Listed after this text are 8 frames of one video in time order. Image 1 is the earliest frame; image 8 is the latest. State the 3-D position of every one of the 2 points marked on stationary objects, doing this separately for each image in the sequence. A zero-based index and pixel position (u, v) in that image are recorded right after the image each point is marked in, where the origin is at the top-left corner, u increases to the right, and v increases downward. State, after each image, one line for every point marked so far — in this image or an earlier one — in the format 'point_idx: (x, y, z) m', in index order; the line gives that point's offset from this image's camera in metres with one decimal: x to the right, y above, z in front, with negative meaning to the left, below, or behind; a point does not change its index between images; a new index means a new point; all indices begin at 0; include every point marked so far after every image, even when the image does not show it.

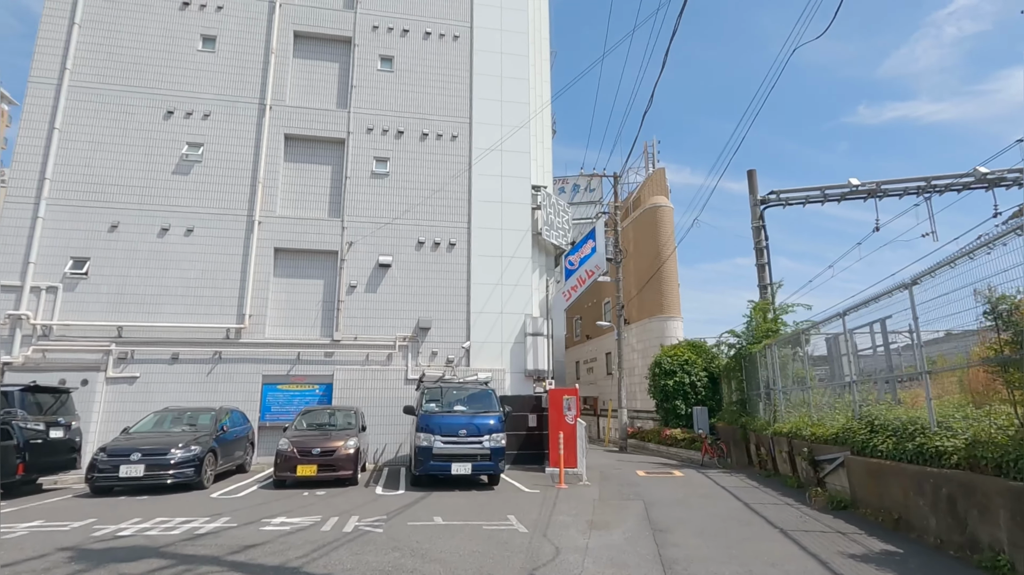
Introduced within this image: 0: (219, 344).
0: (-7.9, -1.5, +14.4) m
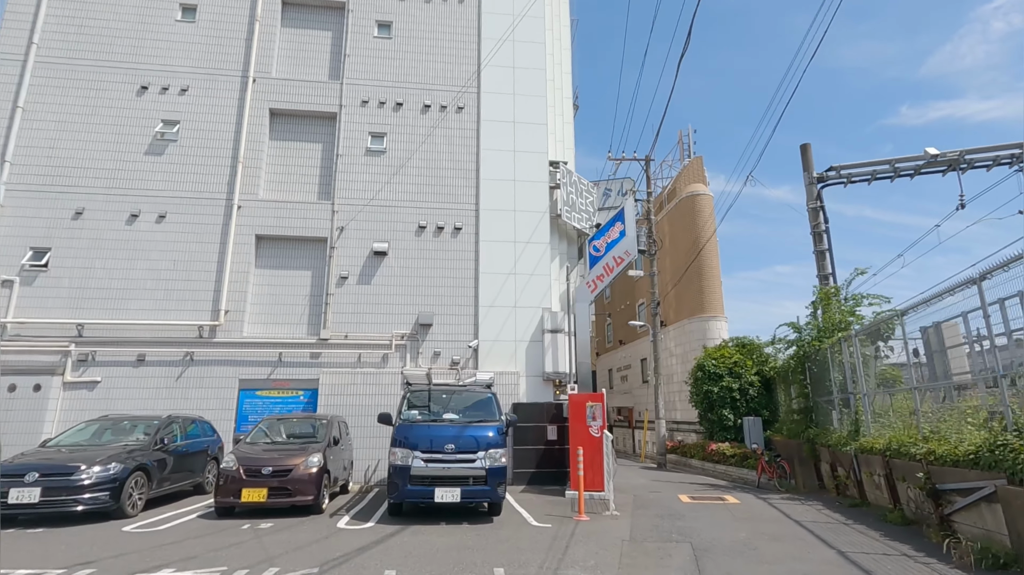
0: (-7.5, -1.3, +12.6) m
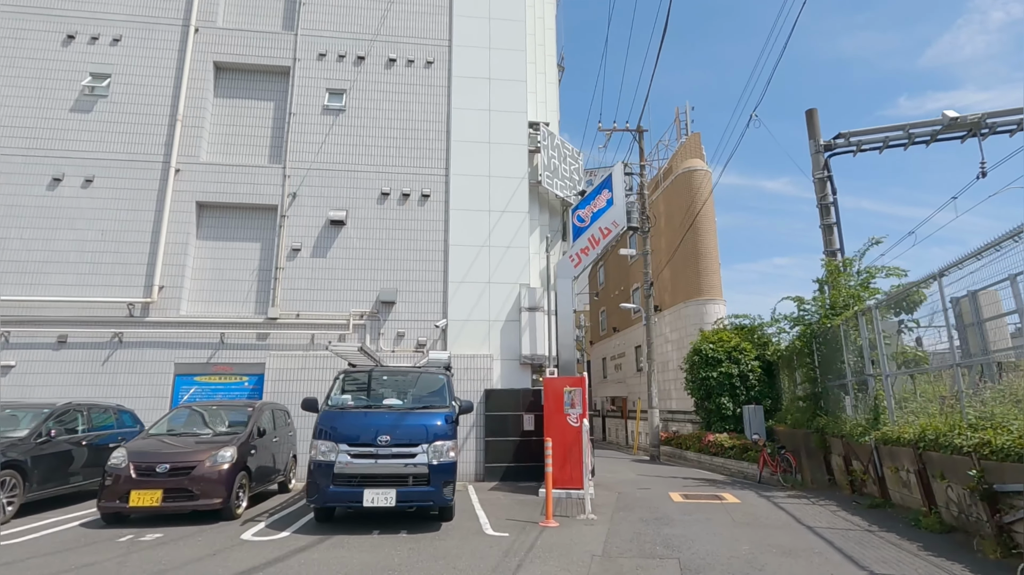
0: (-8.1, -0.8, +11.1) m
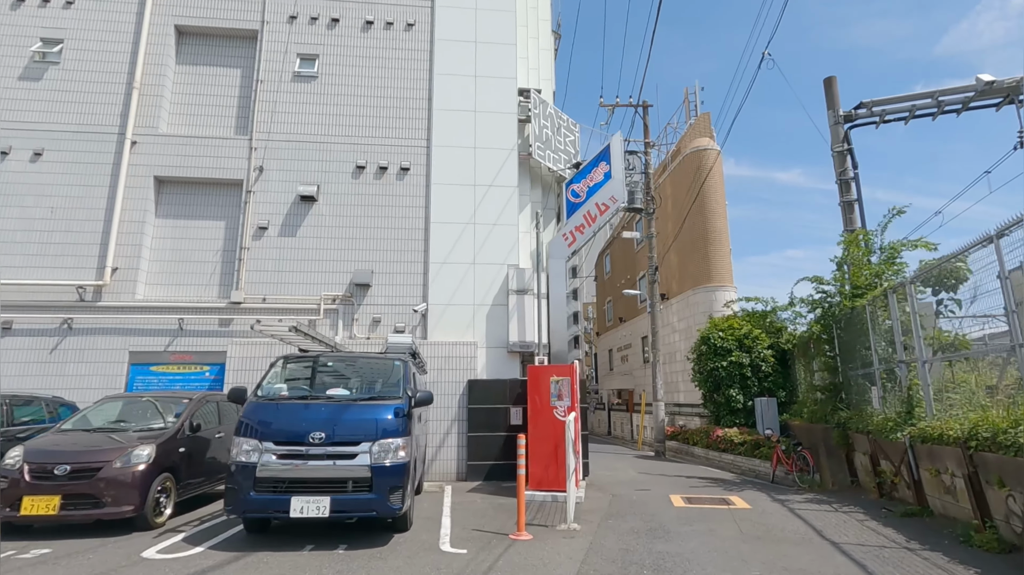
0: (-8.4, -0.4, +10.2) m
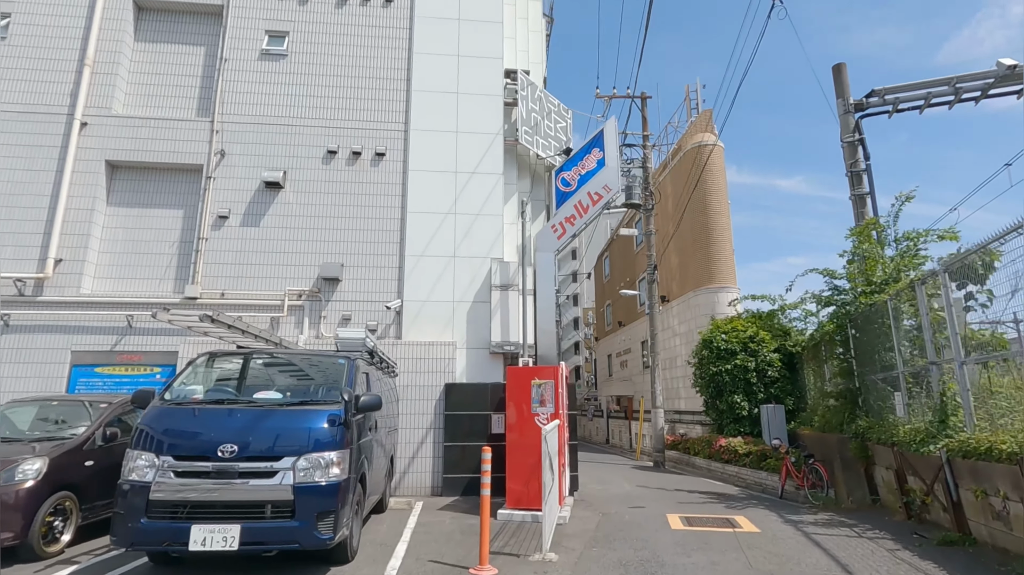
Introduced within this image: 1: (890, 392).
0: (-8.7, -0.3, +9.3) m
1: (+5.7, -1.6, +8.1) m
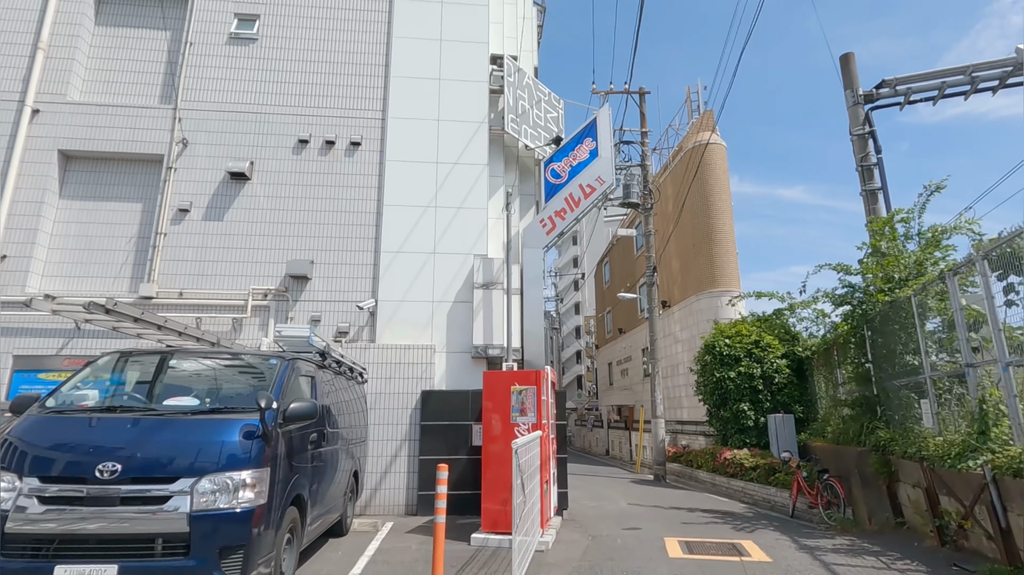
0: (-9.0, -0.3, +8.5) m
1: (+5.4, -1.5, +7.2) m
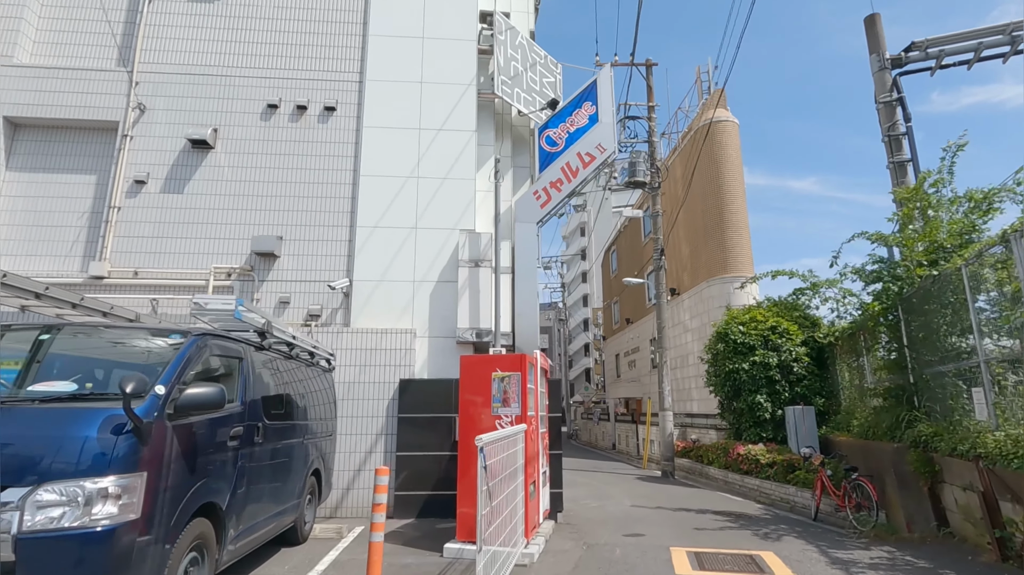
0: (-9.2, 0.0, +7.8) m
1: (+5.2, -1.2, +6.2) m
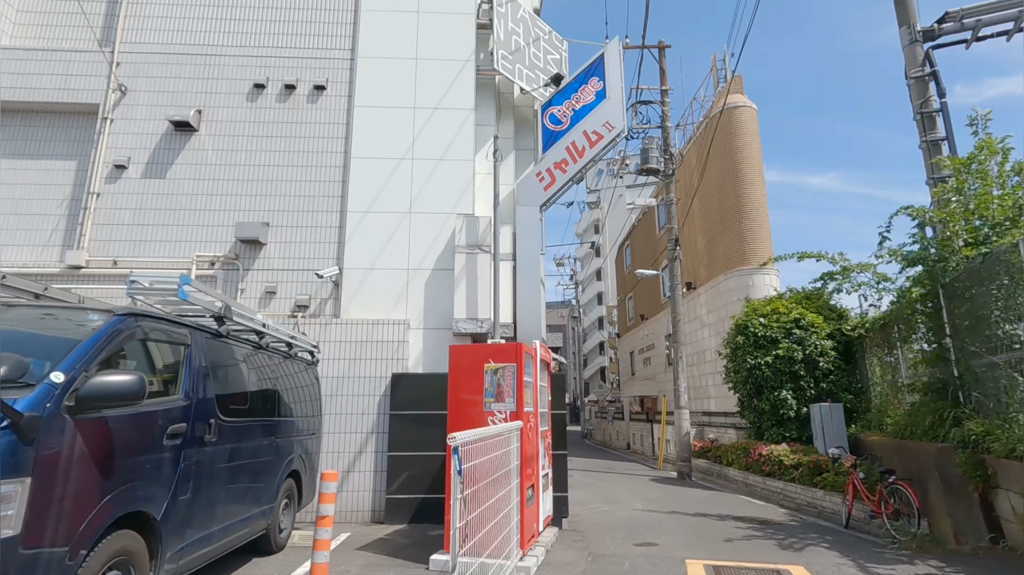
0: (-9.2, +0.2, +7.4) m
1: (+5.1, -0.9, +5.5) m
